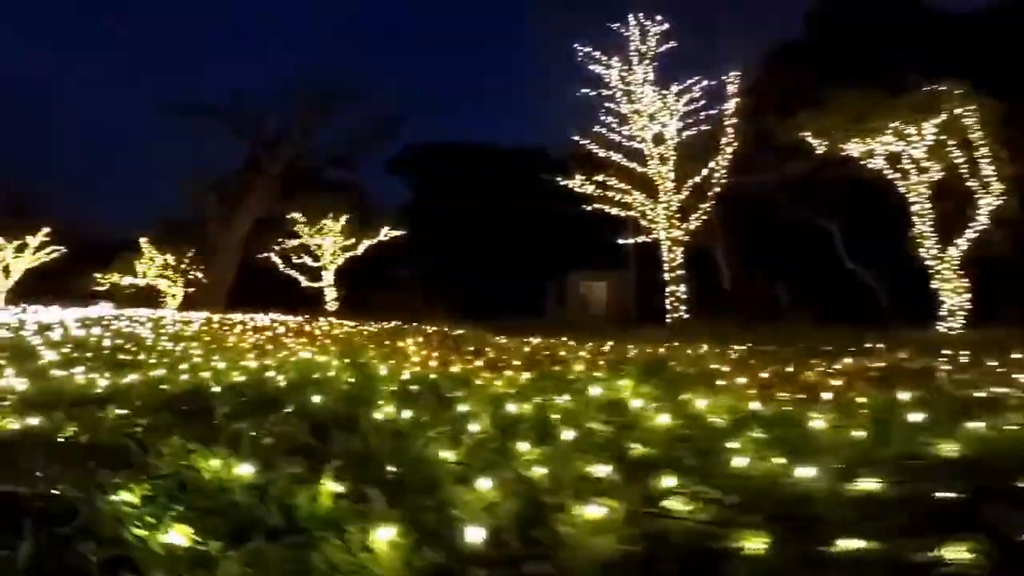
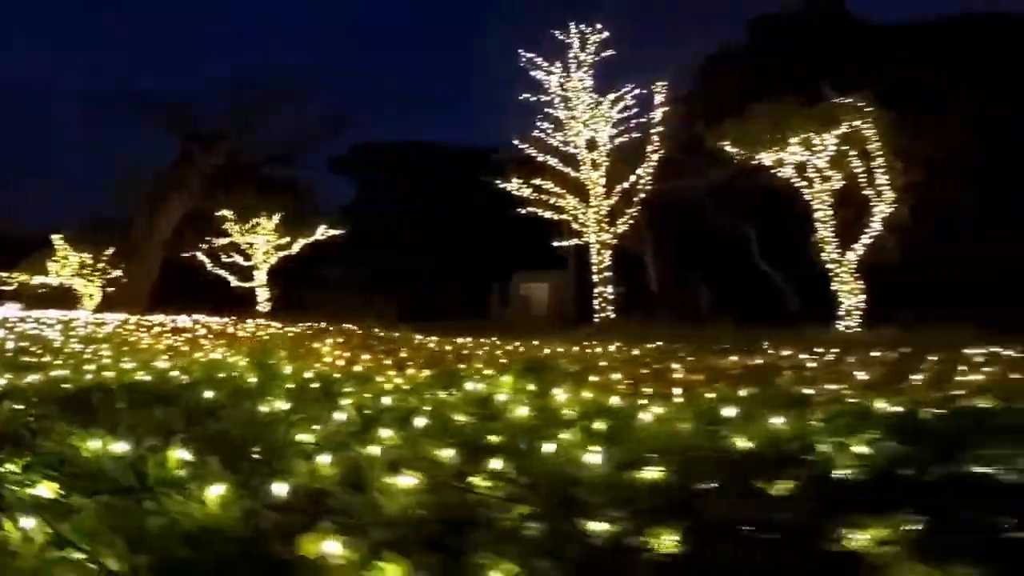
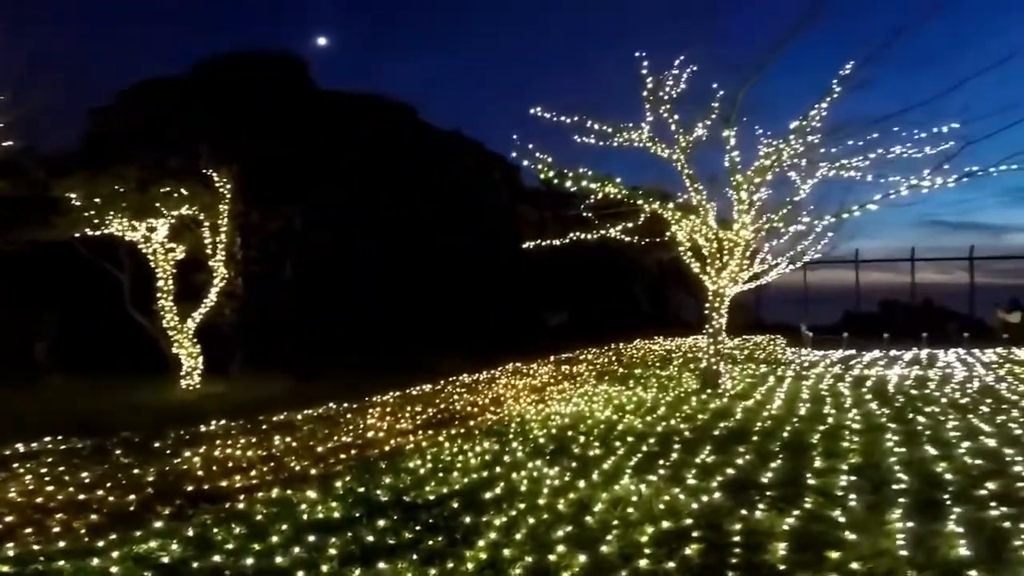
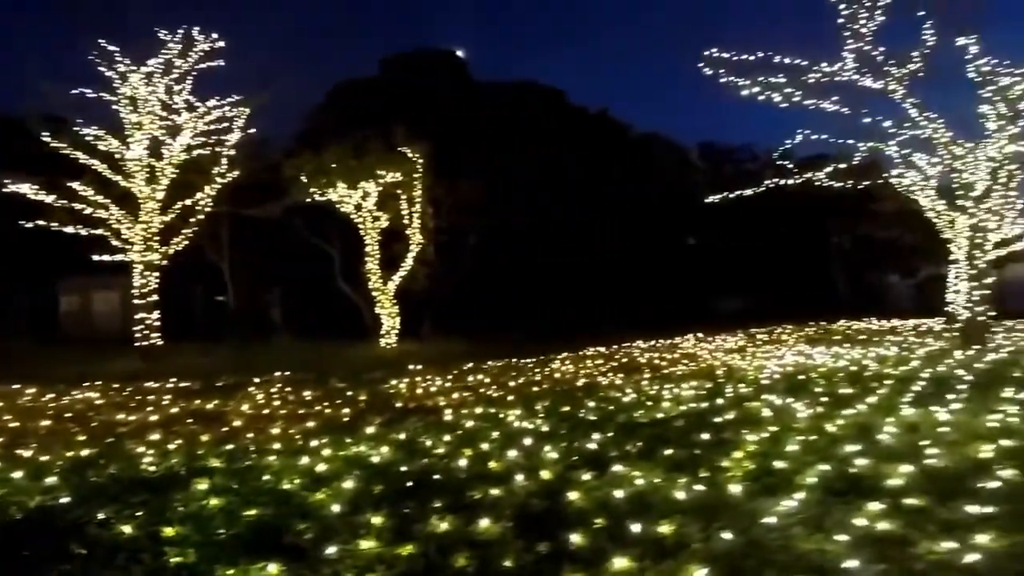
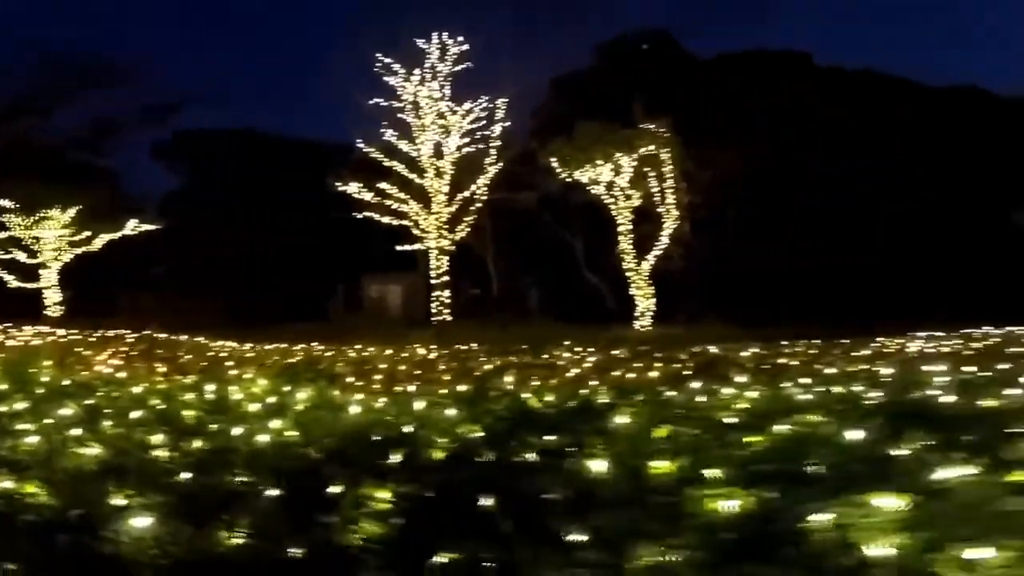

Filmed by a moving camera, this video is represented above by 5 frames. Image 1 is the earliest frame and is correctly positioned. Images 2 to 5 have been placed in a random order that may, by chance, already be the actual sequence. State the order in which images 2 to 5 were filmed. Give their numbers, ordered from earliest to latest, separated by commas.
2, 5, 4, 3
